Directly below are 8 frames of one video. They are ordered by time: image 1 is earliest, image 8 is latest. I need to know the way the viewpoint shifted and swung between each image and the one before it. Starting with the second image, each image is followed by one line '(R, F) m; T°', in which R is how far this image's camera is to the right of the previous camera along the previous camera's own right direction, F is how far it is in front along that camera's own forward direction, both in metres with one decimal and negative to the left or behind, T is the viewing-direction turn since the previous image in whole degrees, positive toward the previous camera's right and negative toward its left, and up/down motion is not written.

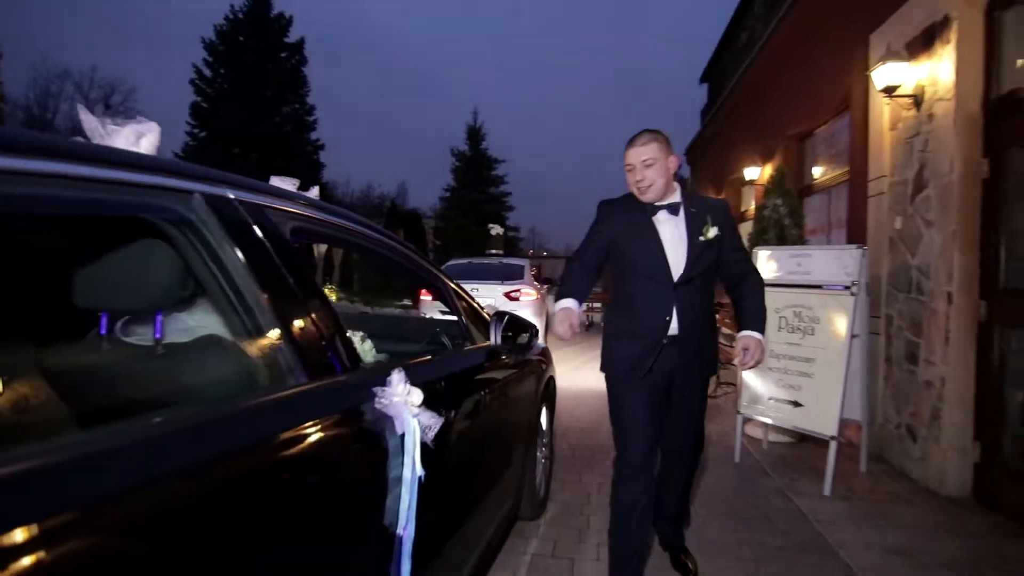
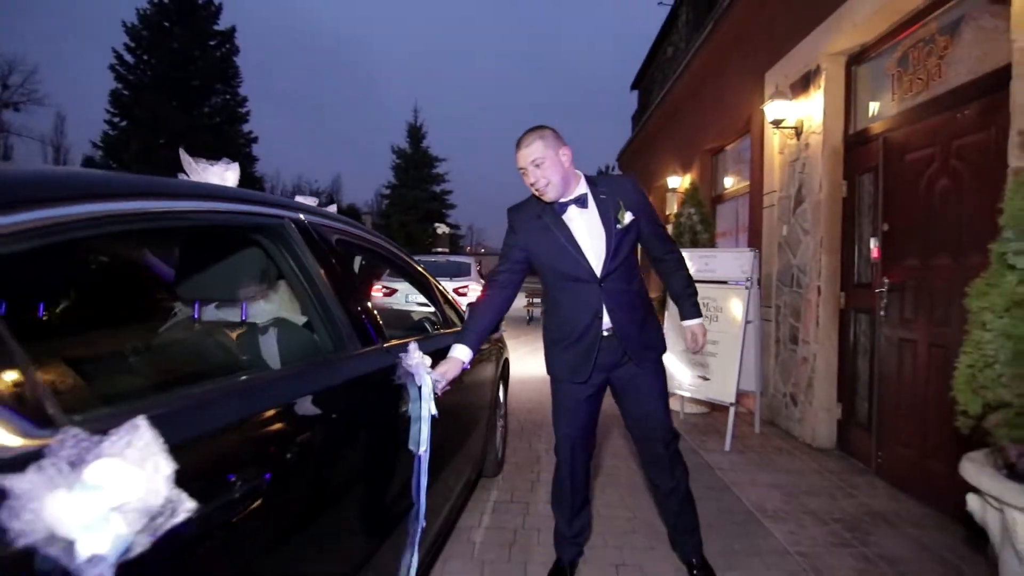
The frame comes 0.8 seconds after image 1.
(0.0, -0.8) m; +3°
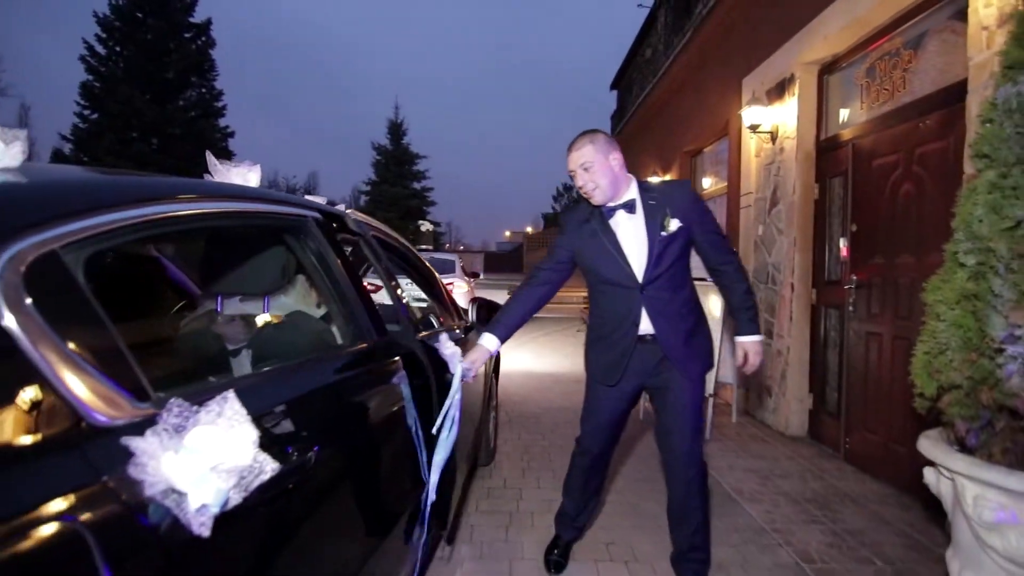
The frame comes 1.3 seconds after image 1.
(-0.1, -0.2) m; +2°
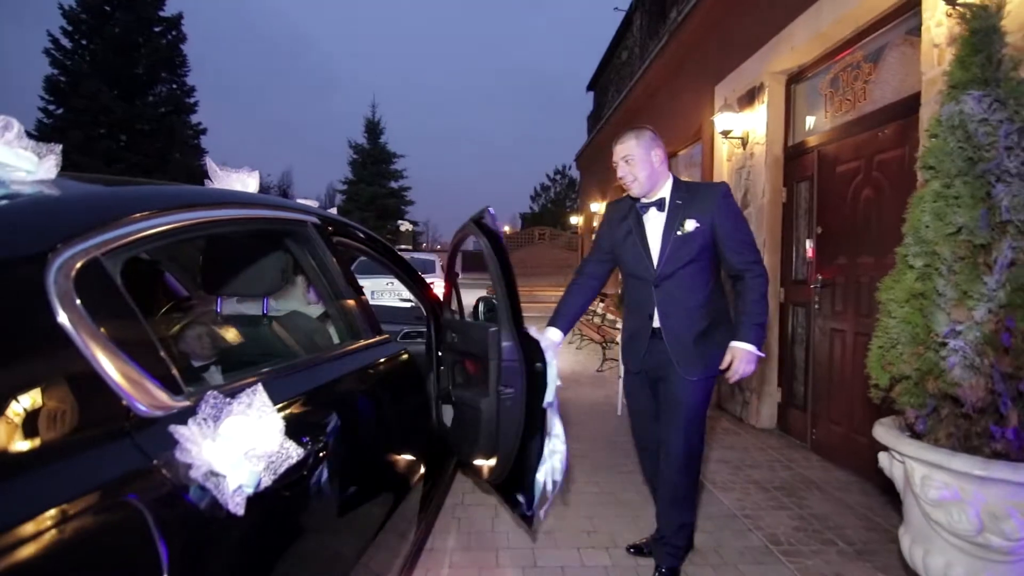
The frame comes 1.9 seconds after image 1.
(0.0, -0.2) m; +2°
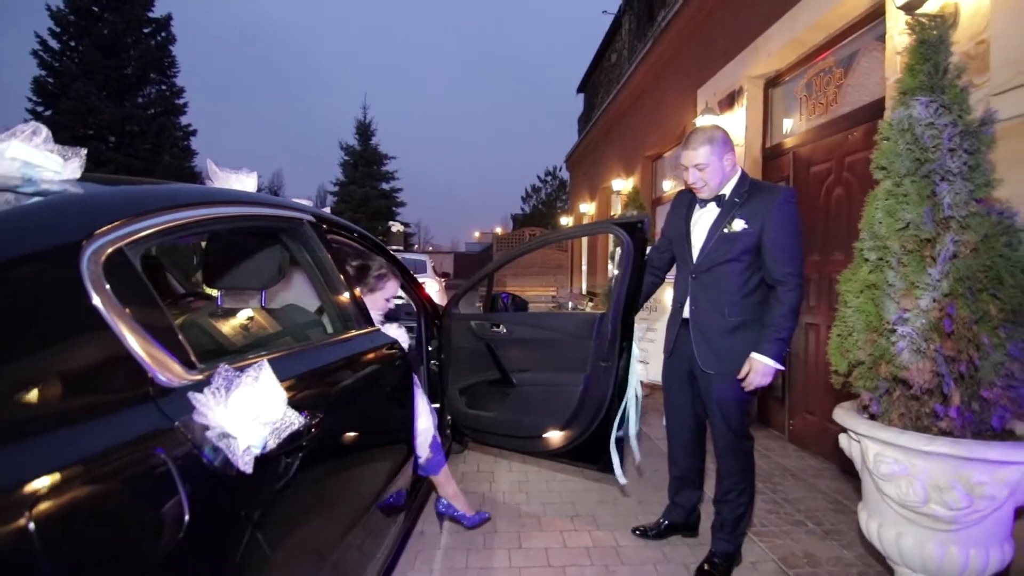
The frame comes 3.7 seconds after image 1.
(0.0, -0.2) m; +1°
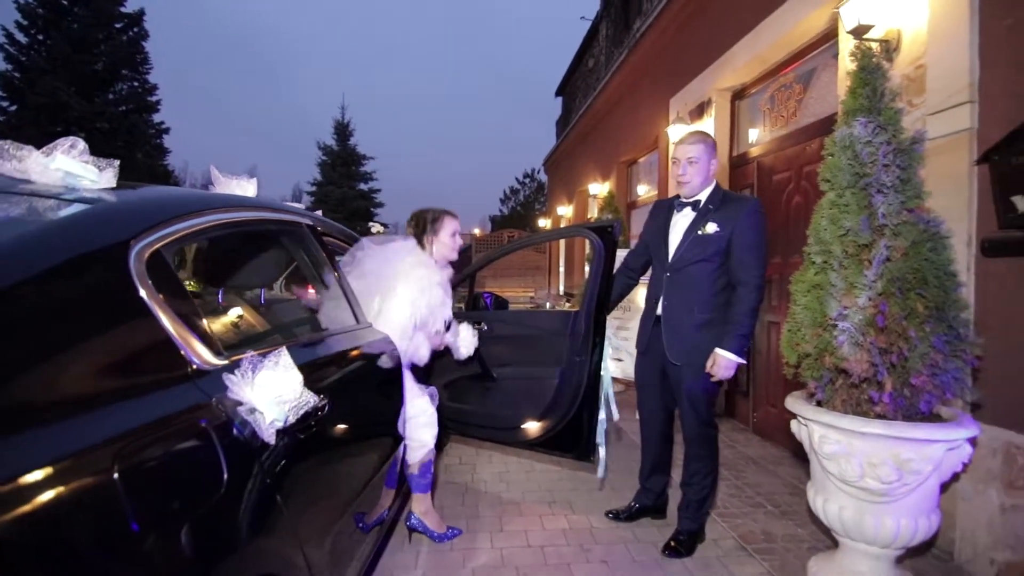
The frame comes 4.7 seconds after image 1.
(0.0, -0.2) m; +2°
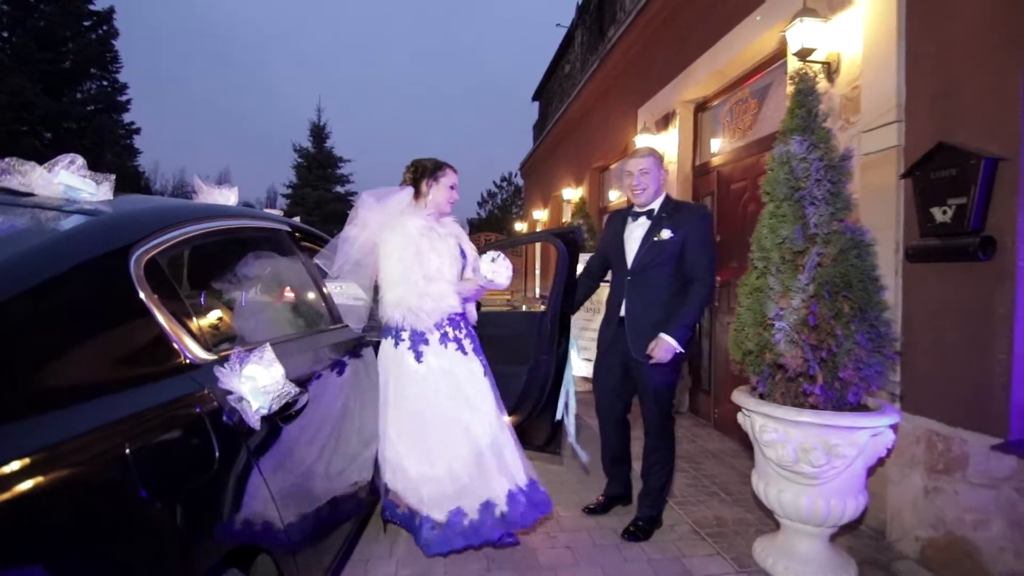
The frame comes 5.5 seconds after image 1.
(0.0, -0.2) m; +2°
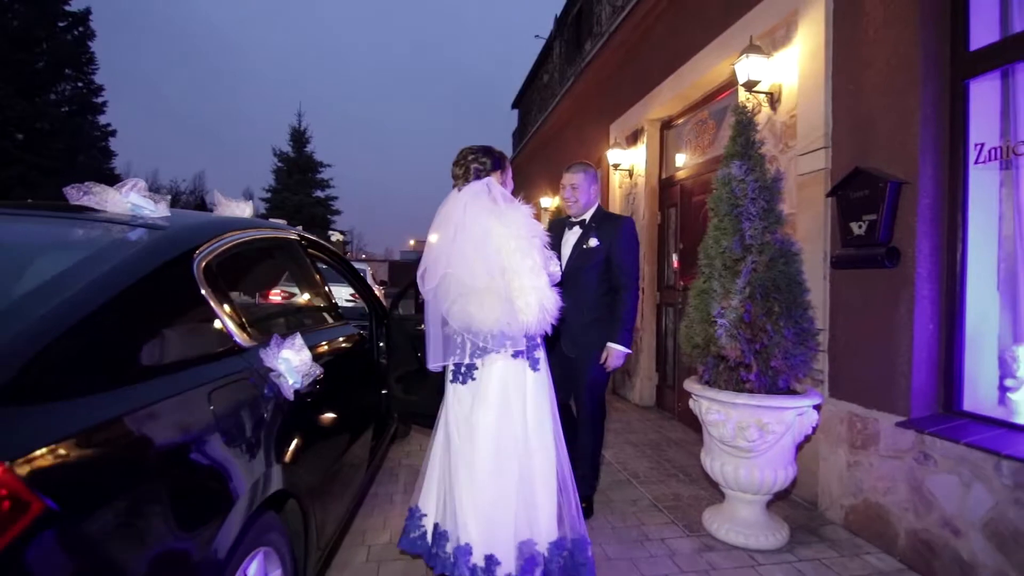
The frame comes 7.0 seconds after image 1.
(0.0, -0.5) m; +2°
